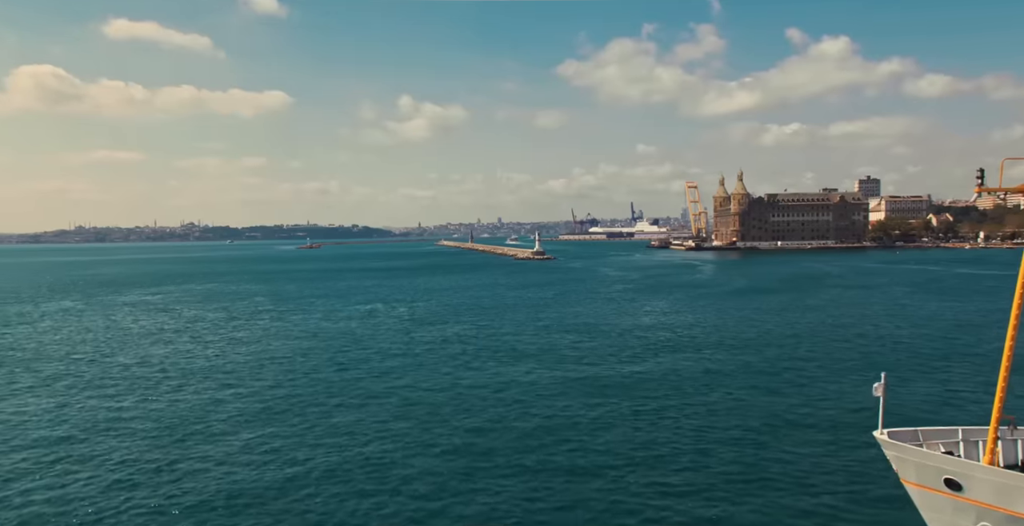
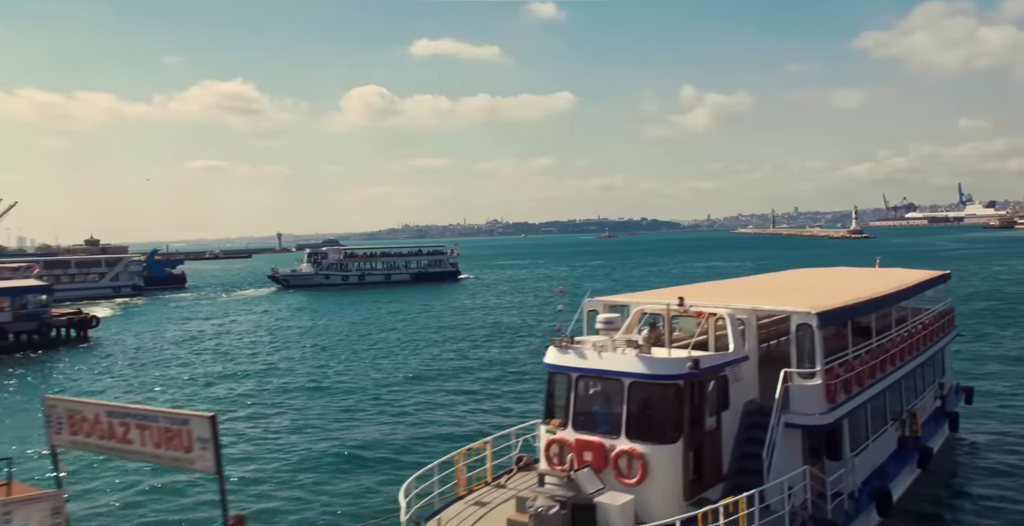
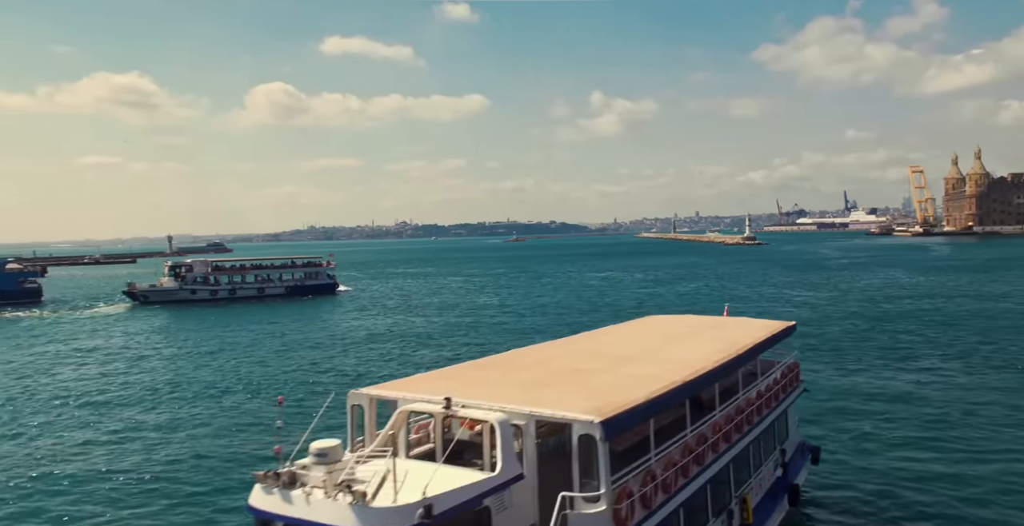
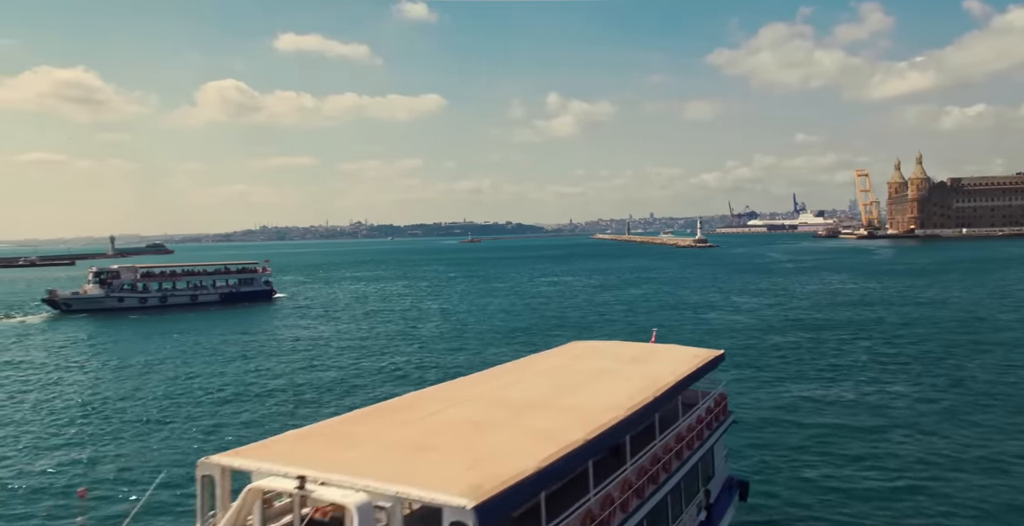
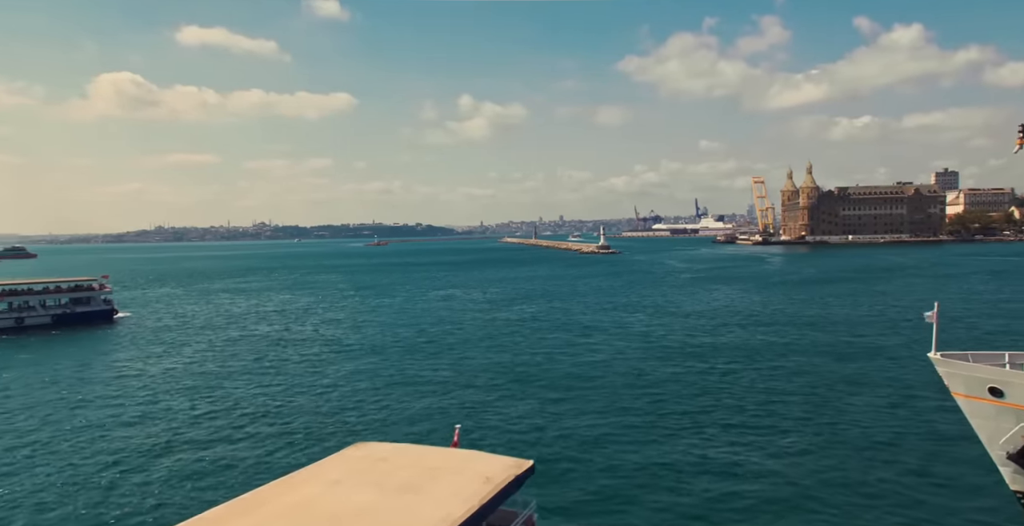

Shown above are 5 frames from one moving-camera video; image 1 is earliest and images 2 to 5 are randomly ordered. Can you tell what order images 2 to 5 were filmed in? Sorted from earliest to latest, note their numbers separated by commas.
5, 4, 3, 2
